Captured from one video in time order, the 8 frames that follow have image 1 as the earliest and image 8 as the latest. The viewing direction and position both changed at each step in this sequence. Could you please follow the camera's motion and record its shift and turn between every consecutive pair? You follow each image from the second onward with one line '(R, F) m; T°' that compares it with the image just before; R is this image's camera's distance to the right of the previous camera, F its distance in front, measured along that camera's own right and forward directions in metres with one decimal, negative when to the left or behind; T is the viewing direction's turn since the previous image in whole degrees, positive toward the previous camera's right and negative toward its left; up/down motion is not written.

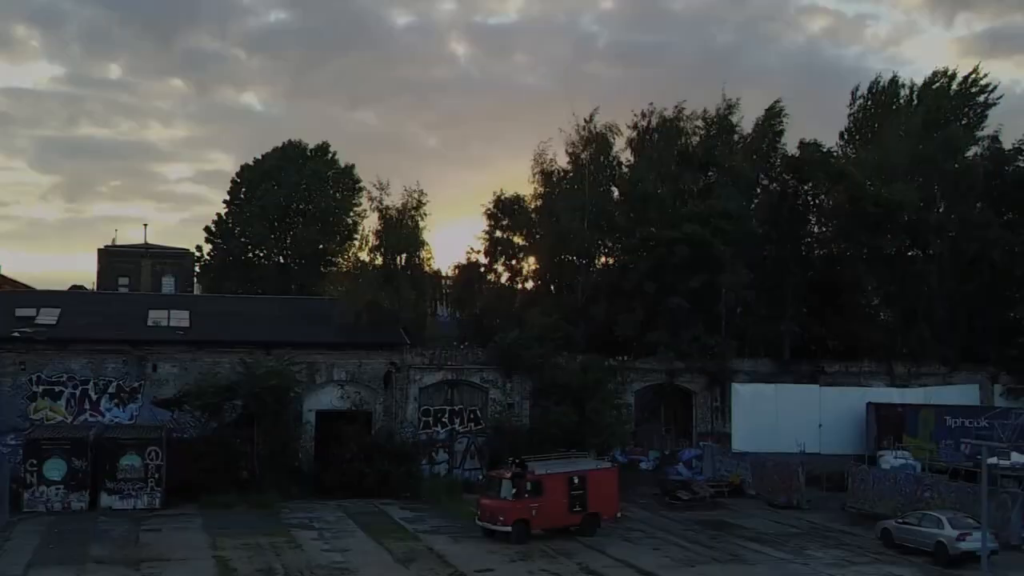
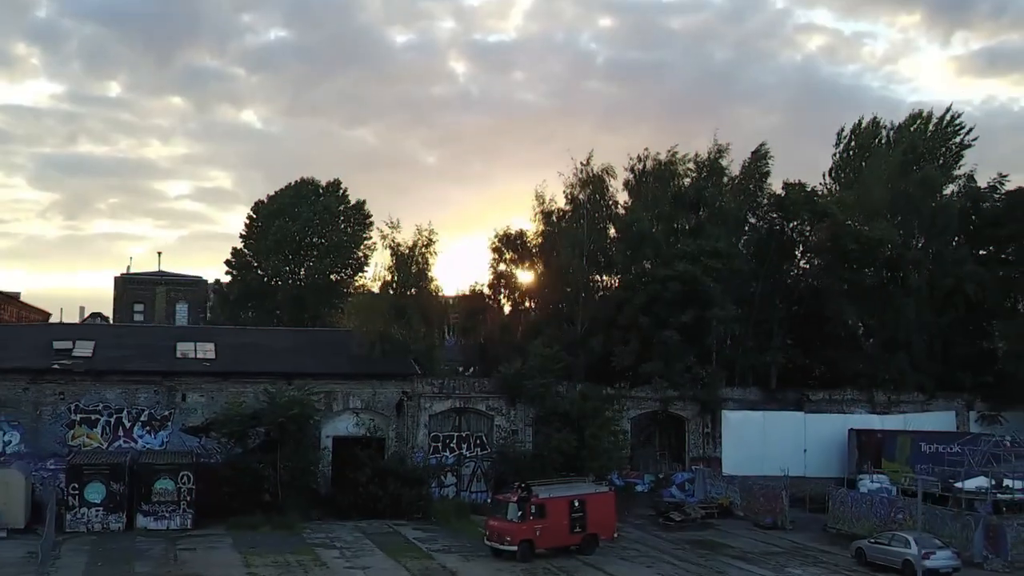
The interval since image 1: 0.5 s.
(-0.2, -1.8) m; 0°
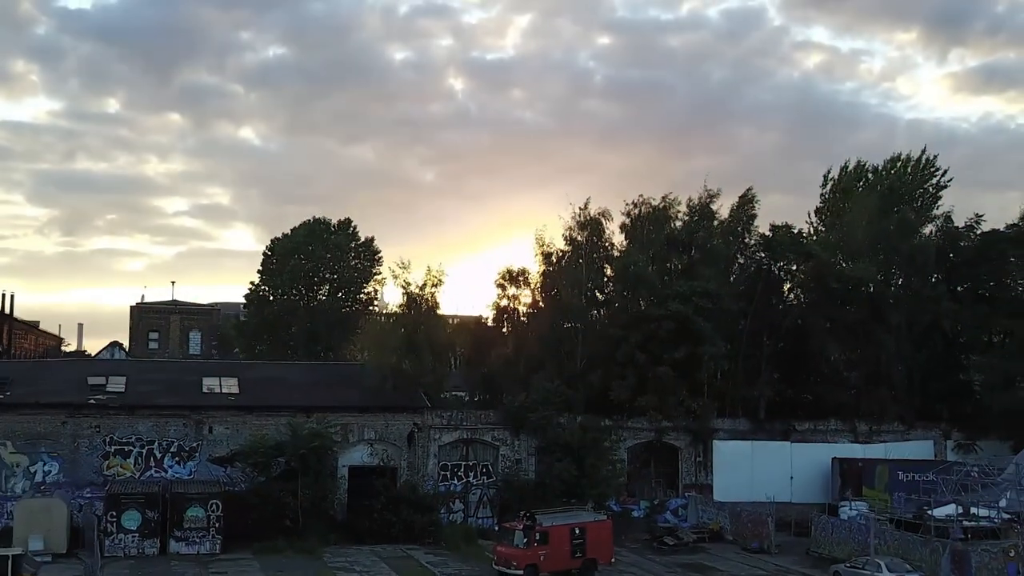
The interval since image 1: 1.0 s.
(-0.2, -1.9) m; 0°
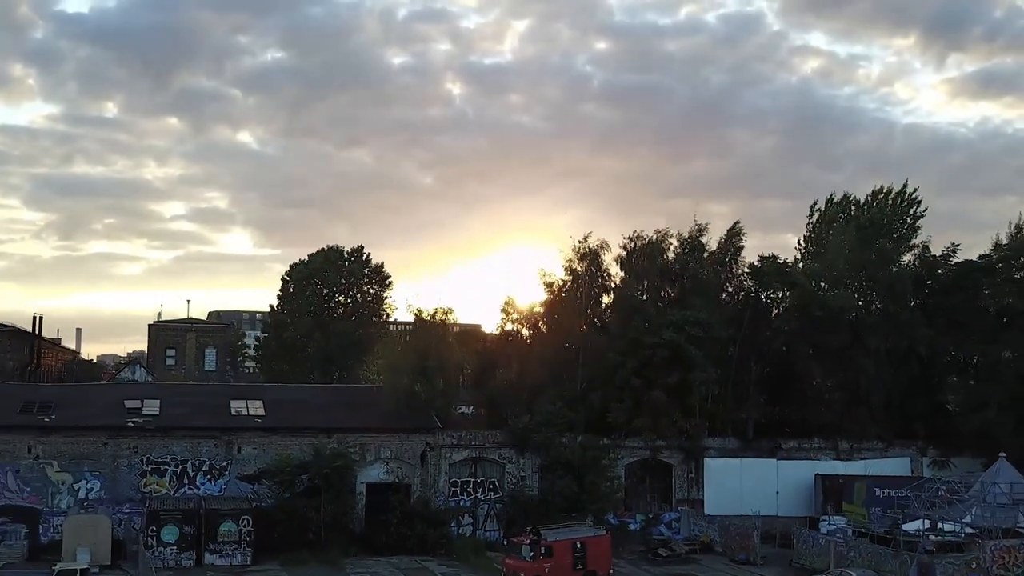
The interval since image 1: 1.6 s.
(-0.3, -2.2) m; 0°
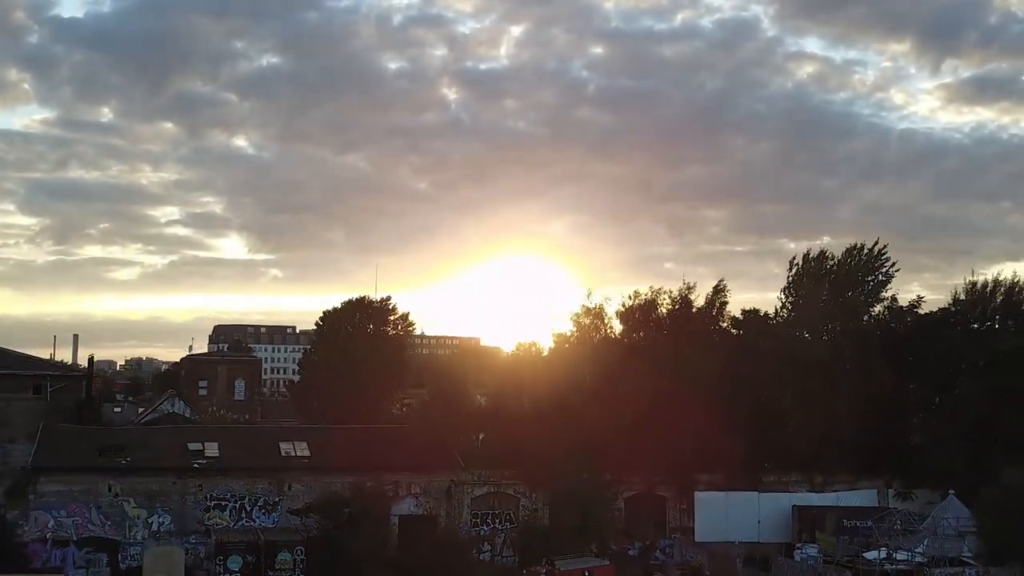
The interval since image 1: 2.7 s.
(-0.7, -4.2) m; 0°
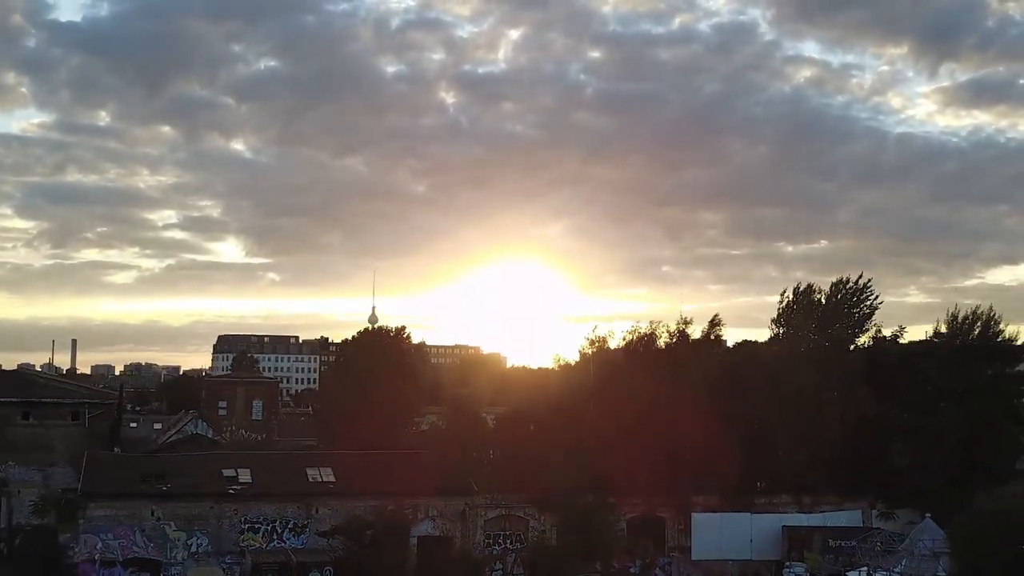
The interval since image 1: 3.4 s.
(-0.5, -2.7) m; 0°
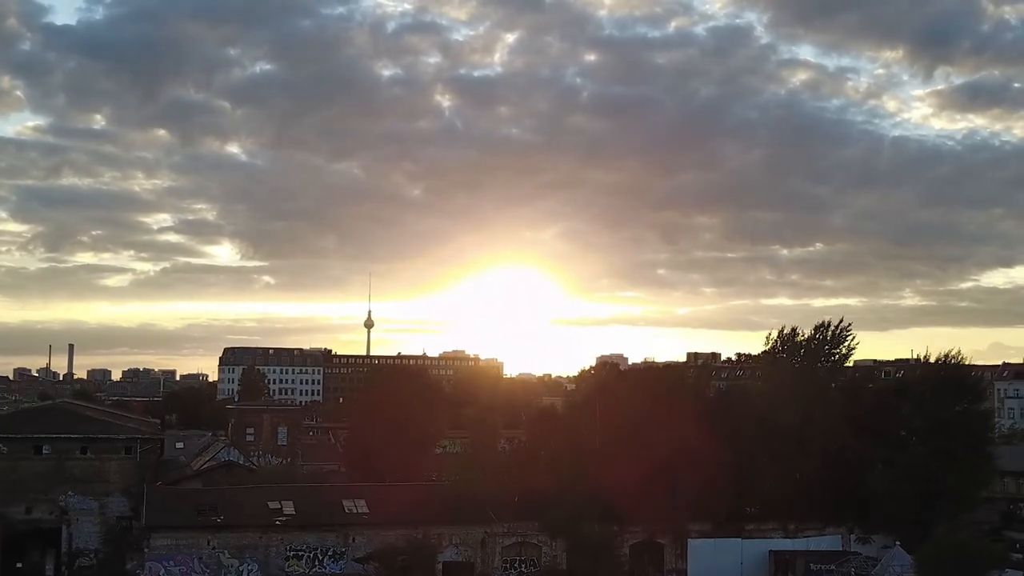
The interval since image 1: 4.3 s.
(-0.9, -4.3) m; 0°
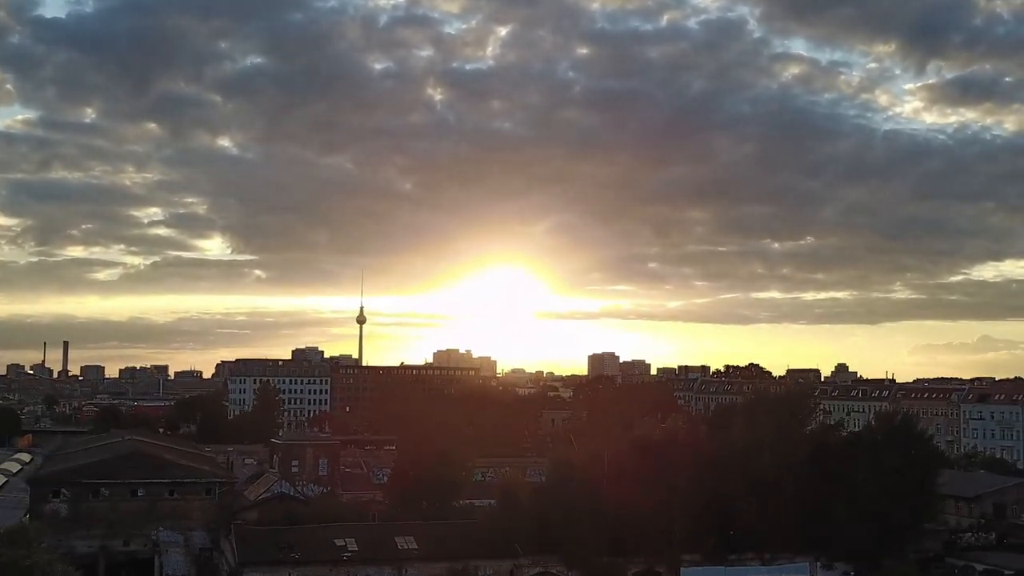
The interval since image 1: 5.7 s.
(-1.8, -8.4) m; +1°
